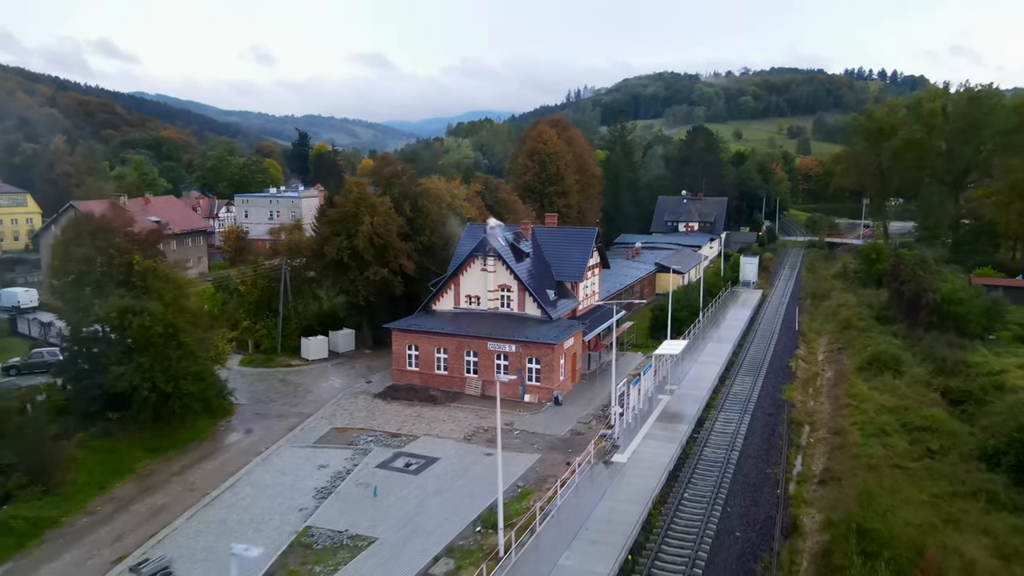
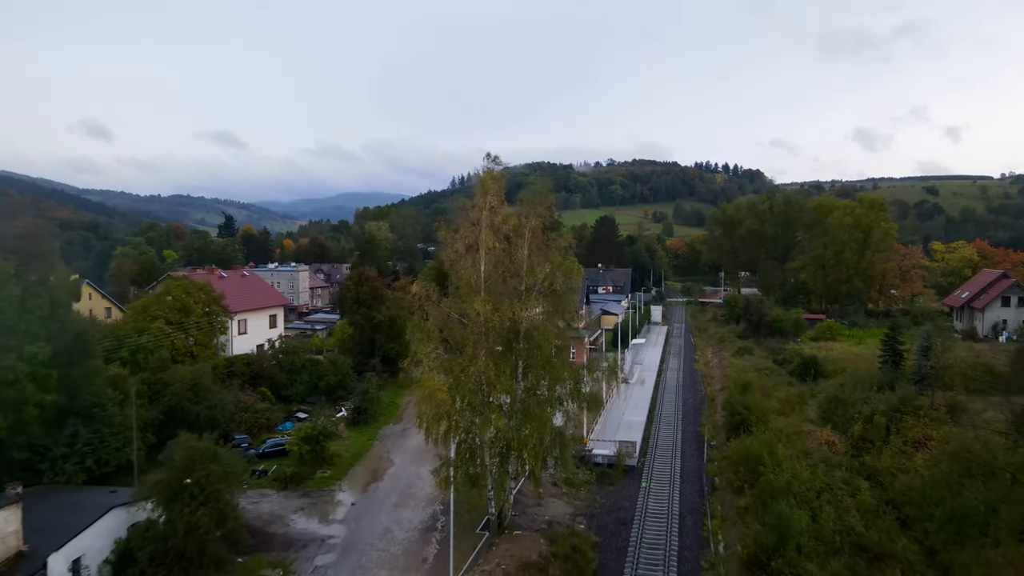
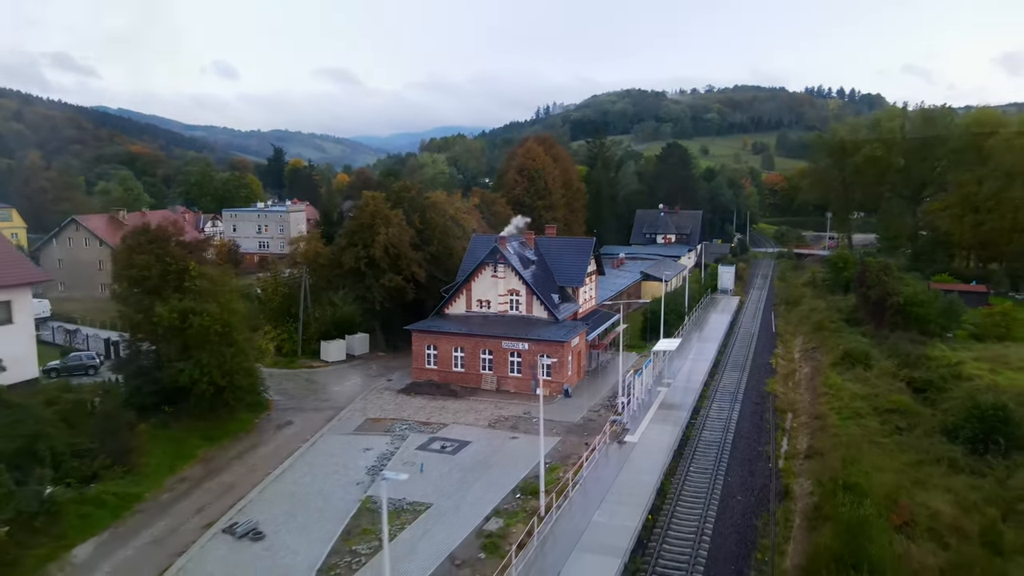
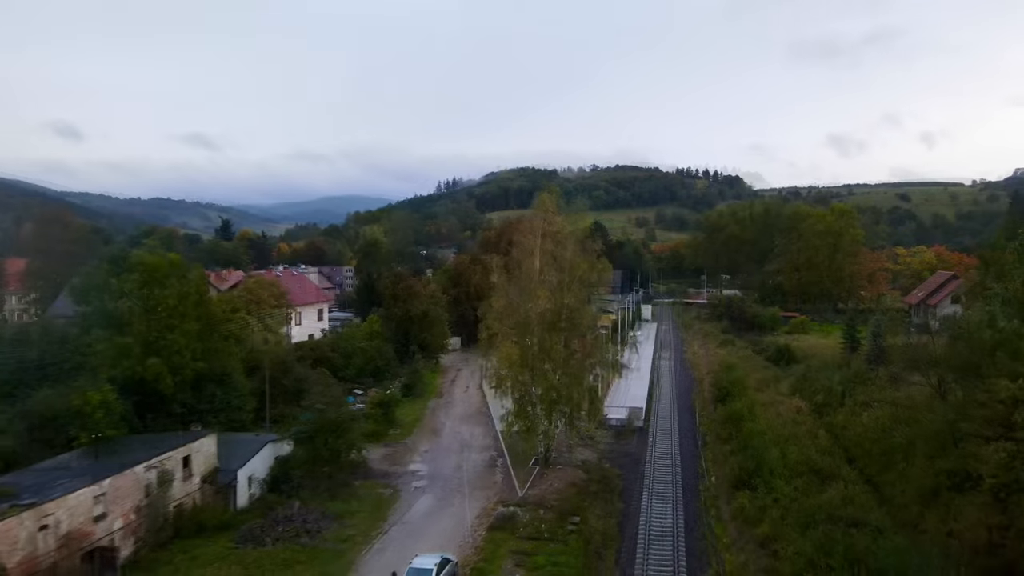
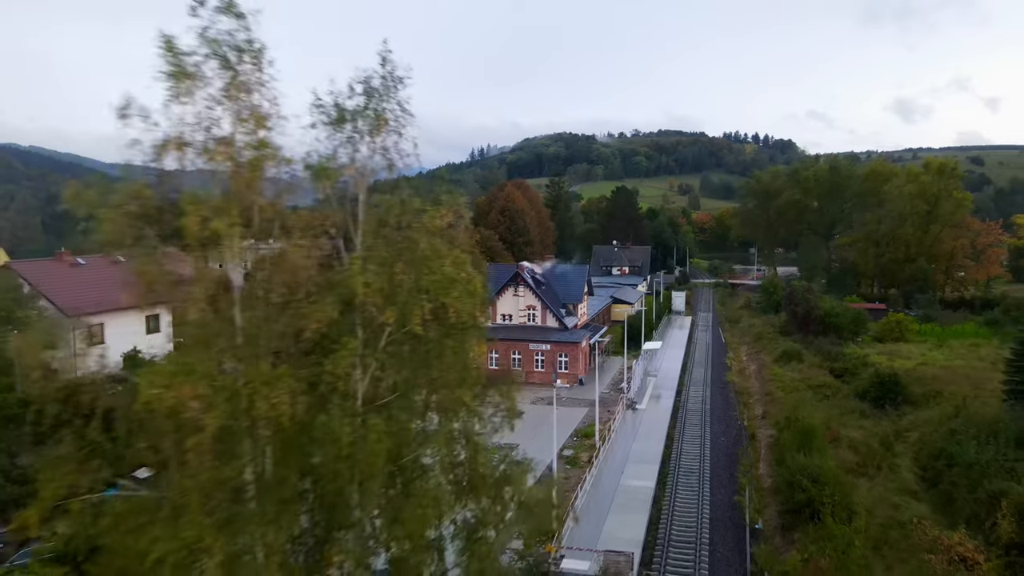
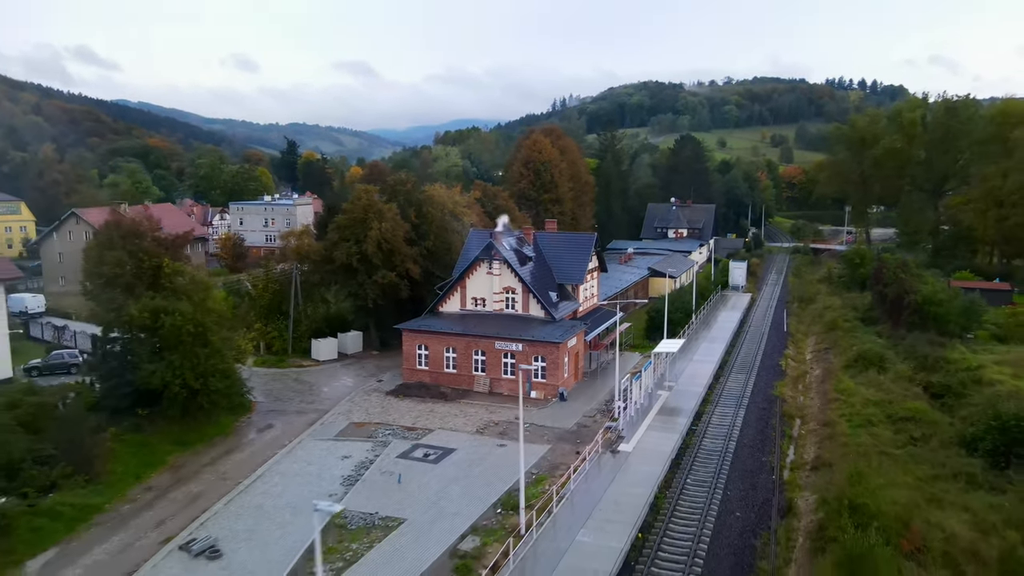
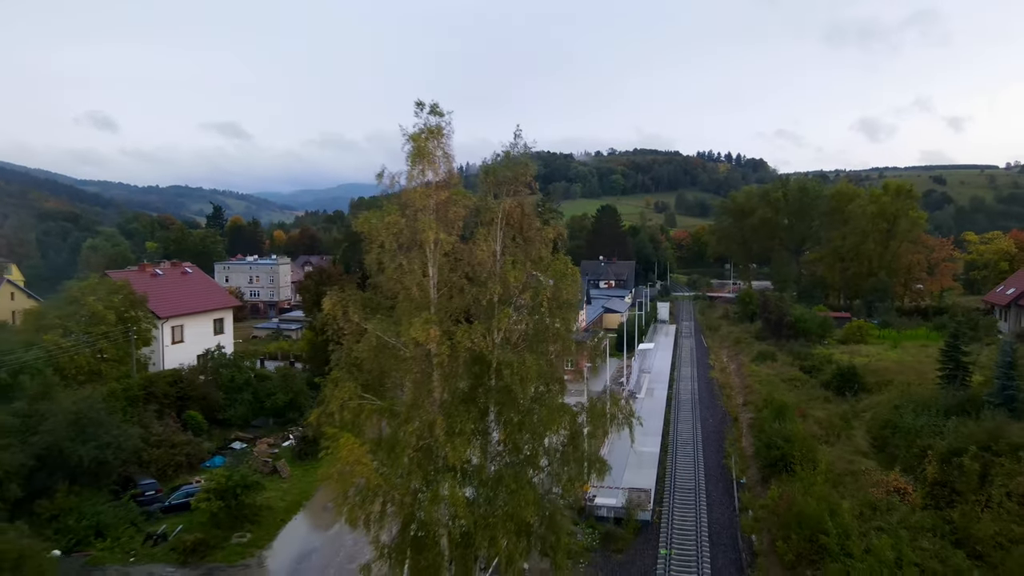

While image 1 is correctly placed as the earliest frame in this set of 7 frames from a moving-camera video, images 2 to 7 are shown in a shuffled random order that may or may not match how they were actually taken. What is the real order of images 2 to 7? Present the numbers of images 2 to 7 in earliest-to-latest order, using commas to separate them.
6, 3, 5, 7, 2, 4
